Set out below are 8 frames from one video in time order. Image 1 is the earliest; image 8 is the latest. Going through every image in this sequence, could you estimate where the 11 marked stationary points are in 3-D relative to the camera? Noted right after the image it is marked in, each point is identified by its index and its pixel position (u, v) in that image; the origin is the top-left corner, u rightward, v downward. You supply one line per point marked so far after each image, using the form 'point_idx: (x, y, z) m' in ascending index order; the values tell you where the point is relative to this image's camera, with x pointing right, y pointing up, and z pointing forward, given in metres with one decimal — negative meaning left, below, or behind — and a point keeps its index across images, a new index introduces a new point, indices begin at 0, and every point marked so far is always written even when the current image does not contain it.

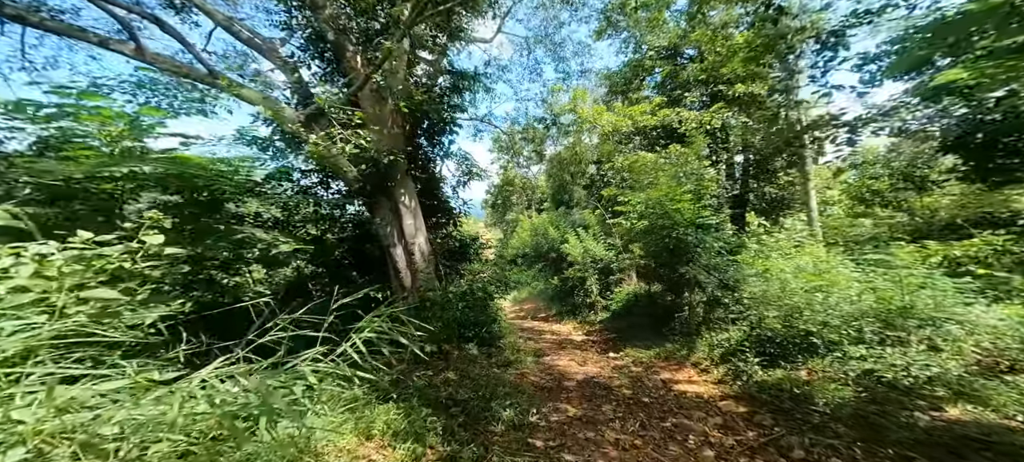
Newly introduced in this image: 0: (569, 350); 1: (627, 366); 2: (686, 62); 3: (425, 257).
0: (+1.1, -2.3, +7.9) m
1: (+1.7, -1.9, +5.8) m
2: (+5.7, +5.4, +13.7) m
3: (-1.1, -0.4, +5.3) m
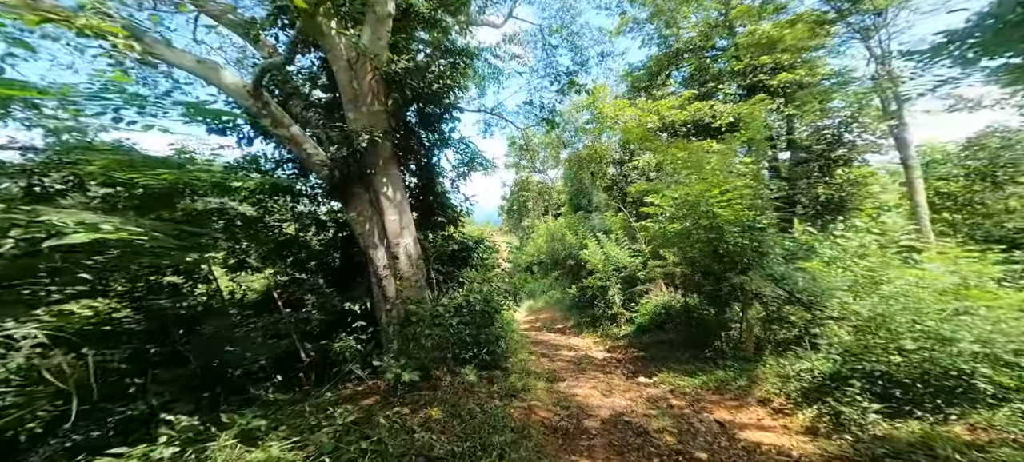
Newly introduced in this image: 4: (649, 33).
0: (+1.3, -2.3, +6.8) m
1: (+1.8, -1.9, +4.7) m
2: (+6.1, +5.2, +12.5) m
3: (-1.0, -0.3, +4.3) m
4: (+4.6, +6.6, +13.9) m
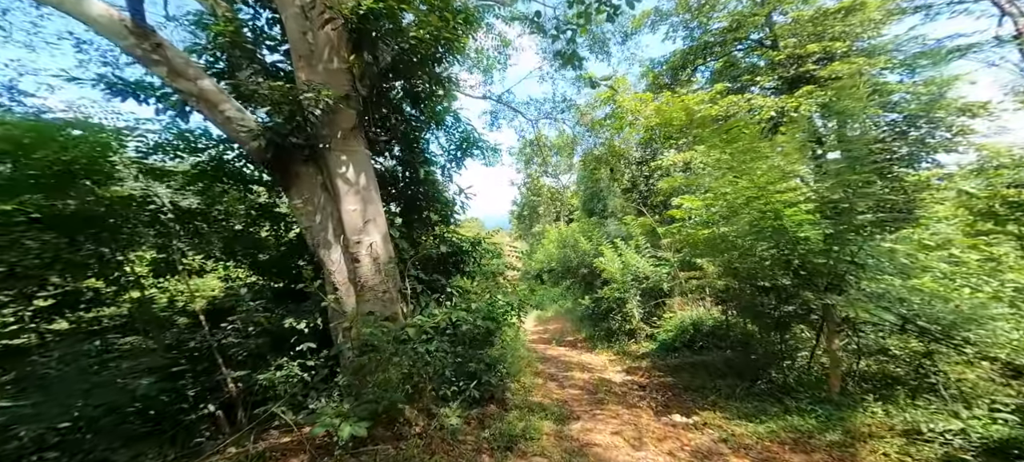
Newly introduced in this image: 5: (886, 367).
0: (+1.4, -2.4, +5.6) m
1: (+1.7, -1.9, +3.5) m
2: (+6.5, +5.0, +11.2) m
3: (-1.1, -0.3, +3.2) m
4: (+5.0, +6.4, +12.7) m
5: (+4.1, -1.5, +4.5) m
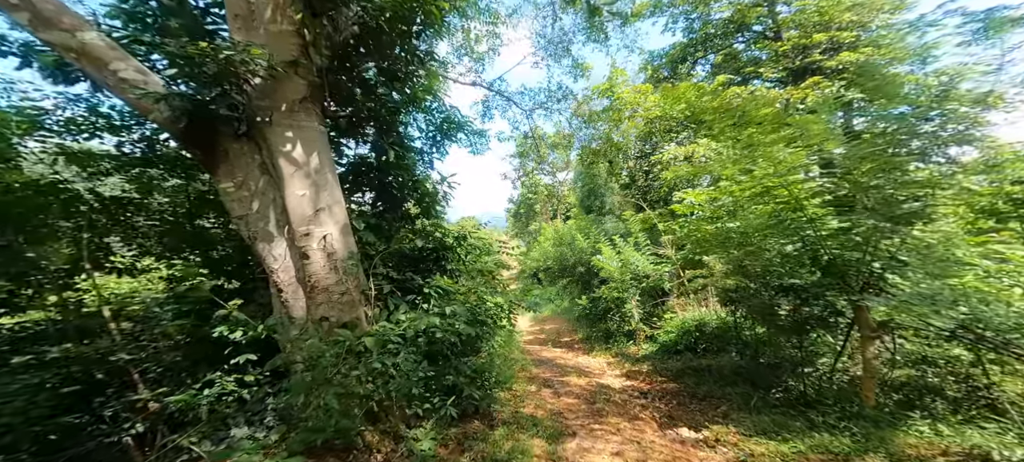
0: (+1.2, -2.3, +5.1) m
1: (+1.6, -1.9, +3.0) m
2: (+6.3, +5.1, +10.7) m
3: (-1.2, -0.2, +2.7) m
4: (+4.8, +6.4, +12.2) m
5: (+4.0, -1.4, +4.0) m
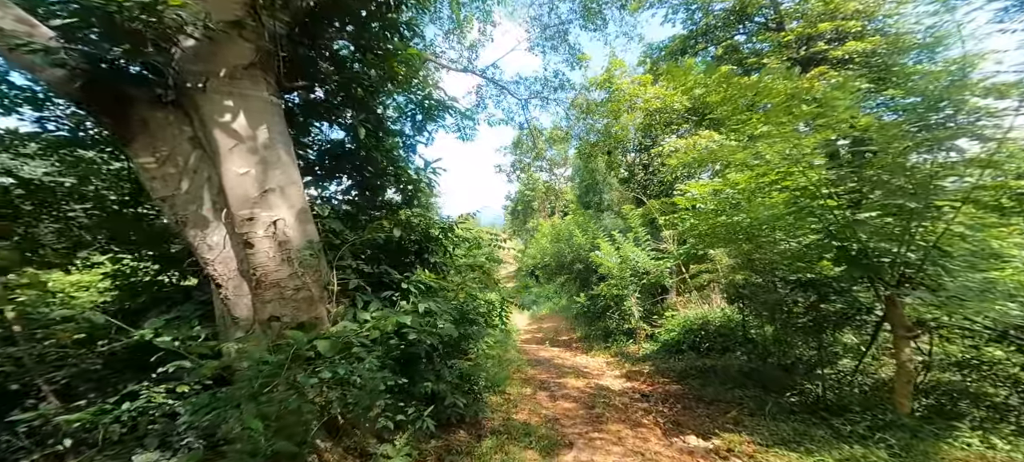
0: (+1.1, -2.2, +4.7) m
1: (+1.5, -1.8, +2.6) m
2: (+6.1, +5.3, +10.3) m
3: (-1.3, -0.1, +2.3) m
4: (+4.7, +6.6, +11.8) m
5: (+3.9, -1.3, +3.6) m
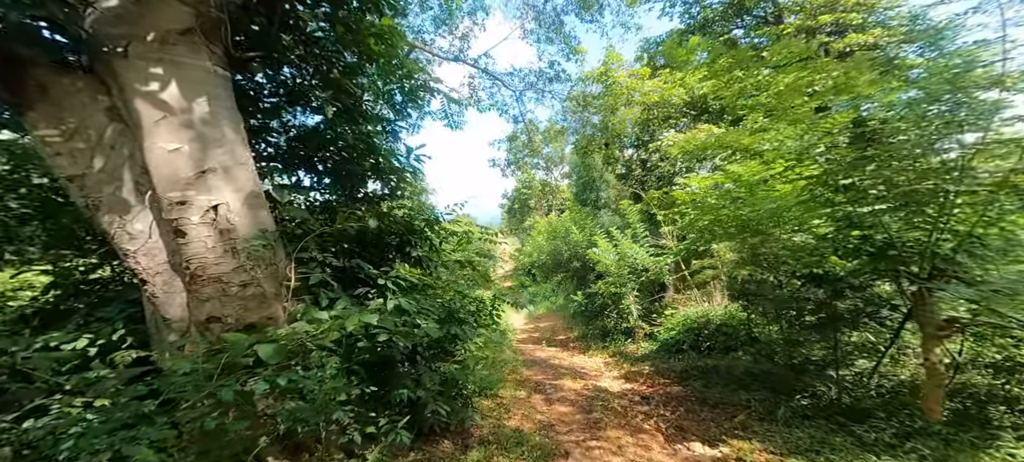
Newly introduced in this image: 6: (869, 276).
0: (+1.0, -2.1, +4.4) m
1: (+1.4, -1.7, +2.3) m
2: (+6.0, +5.4, +10.1) m
3: (-1.3, -0.1, +1.9) m
4: (+4.5, +6.7, +11.5) m
5: (+3.8, -1.2, +3.4) m
6: (+3.2, -0.4, +3.7) m
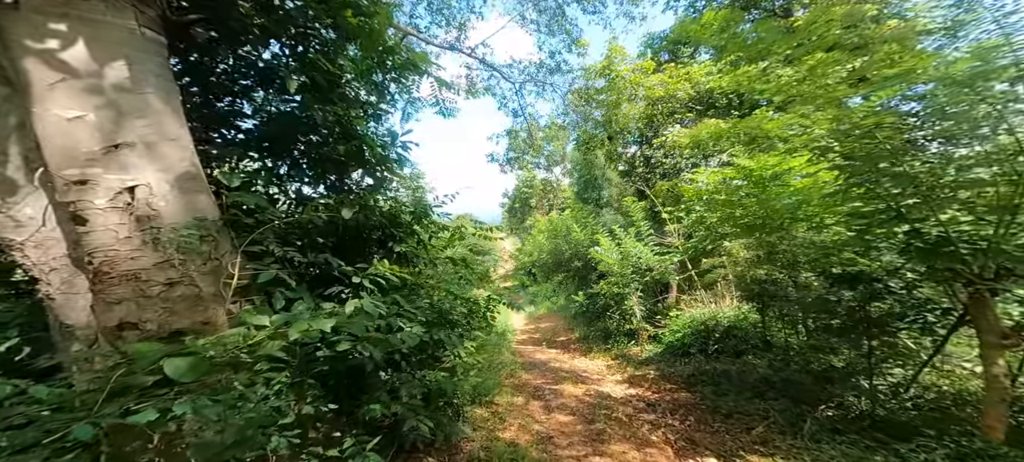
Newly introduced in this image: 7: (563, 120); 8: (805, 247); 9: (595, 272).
0: (+1.0, -2.1, +4.0) m
1: (+1.4, -1.6, +1.9) m
2: (+6.0, +5.4, +9.7) m
3: (-1.4, 0.0, +1.6) m
4: (+4.5, +6.7, +11.1) m
5: (+3.8, -1.2, +3.0) m
6: (+3.1, -0.4, +3.3) m
7: (+1.3, +3.1, +10.1) m
8: (+2.7, -0.1, +3.9) m
9: (+2.5, -1.2, +12.2) m
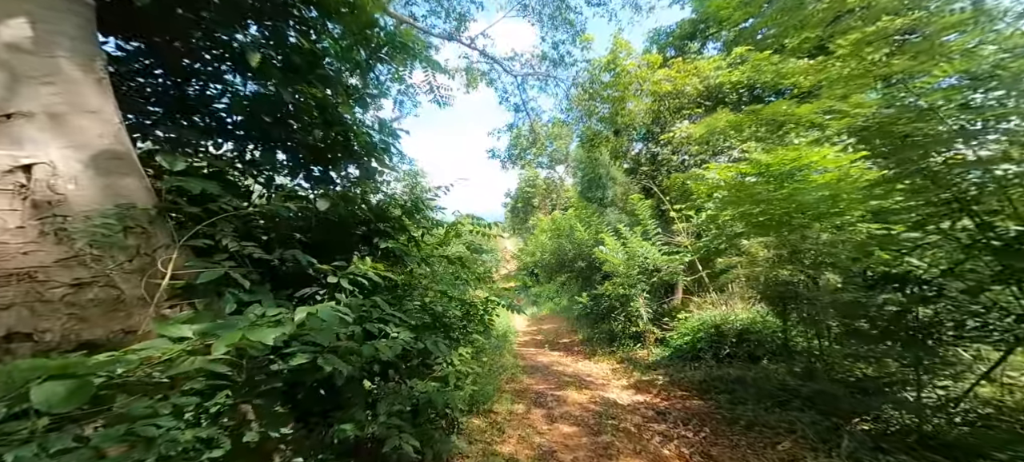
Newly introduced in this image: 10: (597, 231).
0: (+1.0, -2.0, +3.7) m
1: (+1.4, -1.6, +1.6) m
2: (+6.0, +5.4, +9.3) m
3: (-1.4, 0.0, +1.3) m
4: (+4.6, +6.8, +10.8) m
5: (+3.8, -1.2, +2.6) m
6: (+3.1, -0.3, +3.0) m
7: (+1.4, +3.2, +9.8) m
8: (+2.7, -0.1, +3.5) m
9: (+2.5, -1.2, +11.9) m
10: (+2.6, 0.0, +12.4) m
